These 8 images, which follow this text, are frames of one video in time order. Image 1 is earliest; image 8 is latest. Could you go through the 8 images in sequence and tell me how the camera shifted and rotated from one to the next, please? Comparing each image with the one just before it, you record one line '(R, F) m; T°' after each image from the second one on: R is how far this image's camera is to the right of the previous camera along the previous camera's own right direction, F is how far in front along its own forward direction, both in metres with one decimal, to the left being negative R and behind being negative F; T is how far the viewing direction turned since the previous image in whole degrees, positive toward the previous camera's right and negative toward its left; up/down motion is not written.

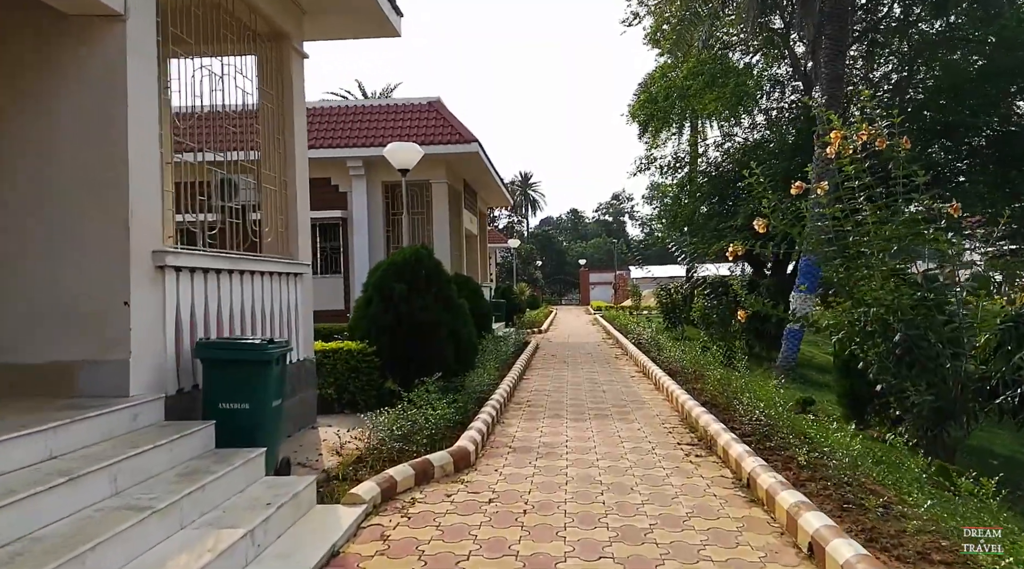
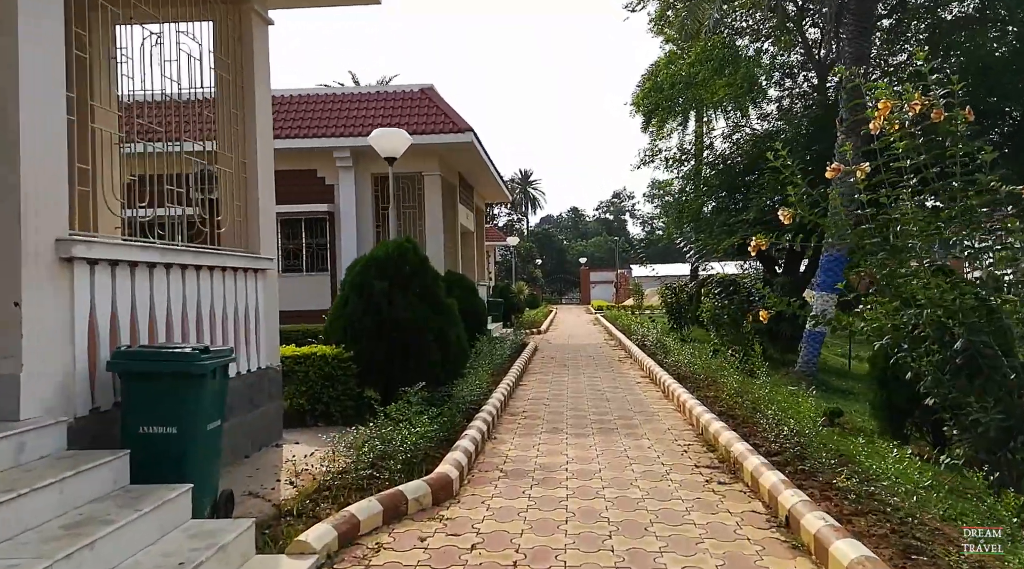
(+0.1, +0.8) m; 0°
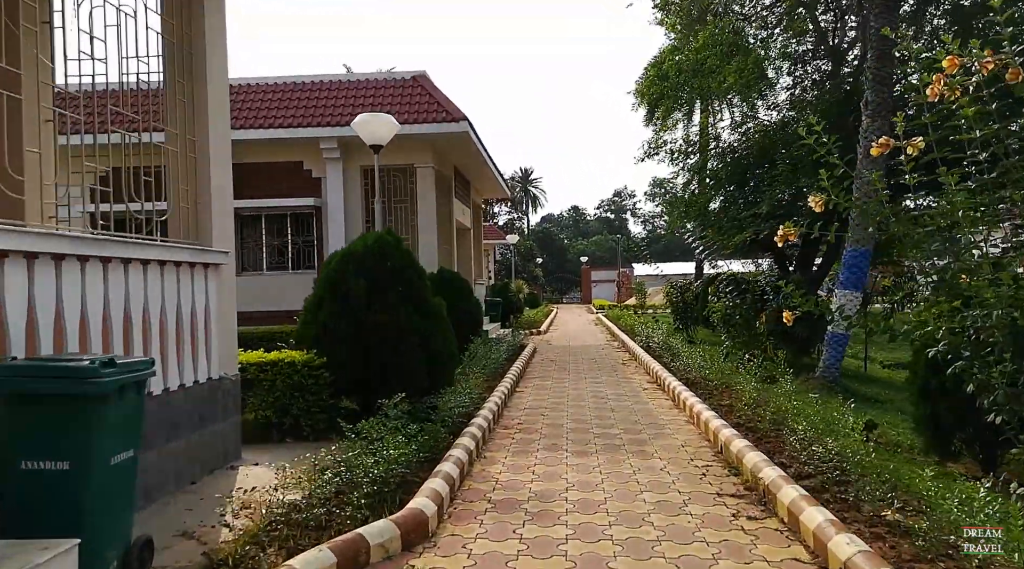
(+0.1, +0.8) m; 0°
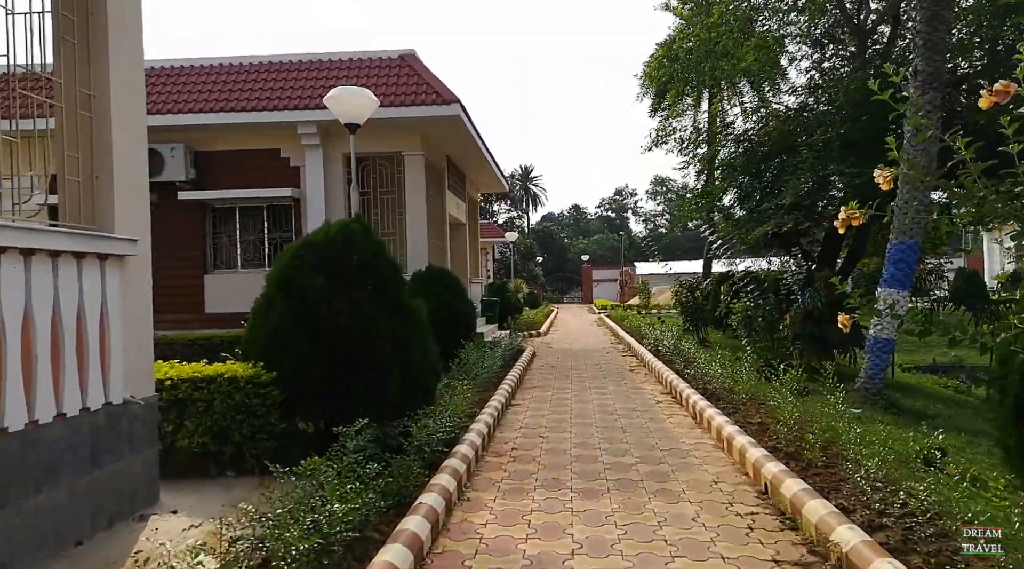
(+0.1, +1.1) m; 0°
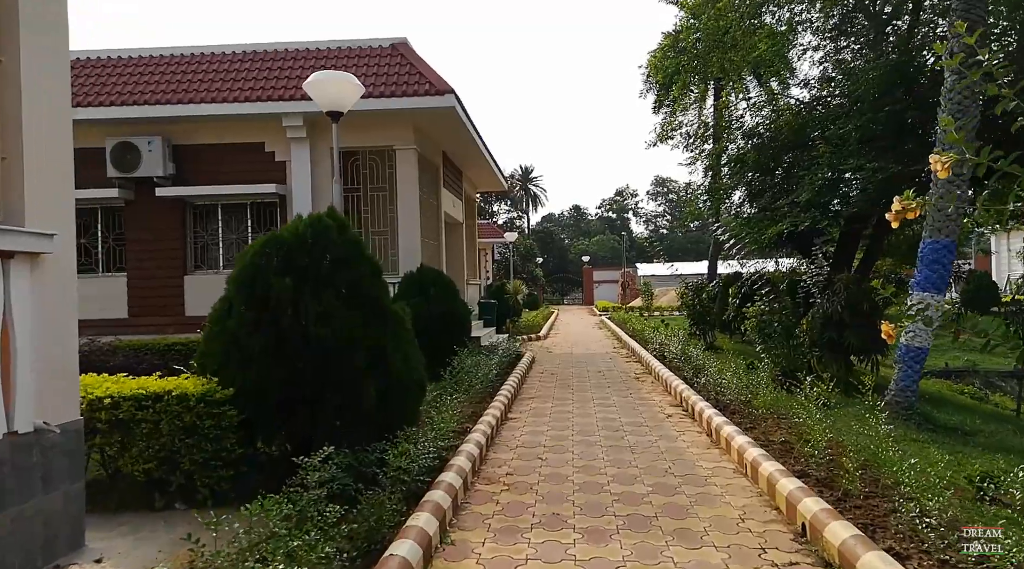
(0.0, +0.7) m; 0°
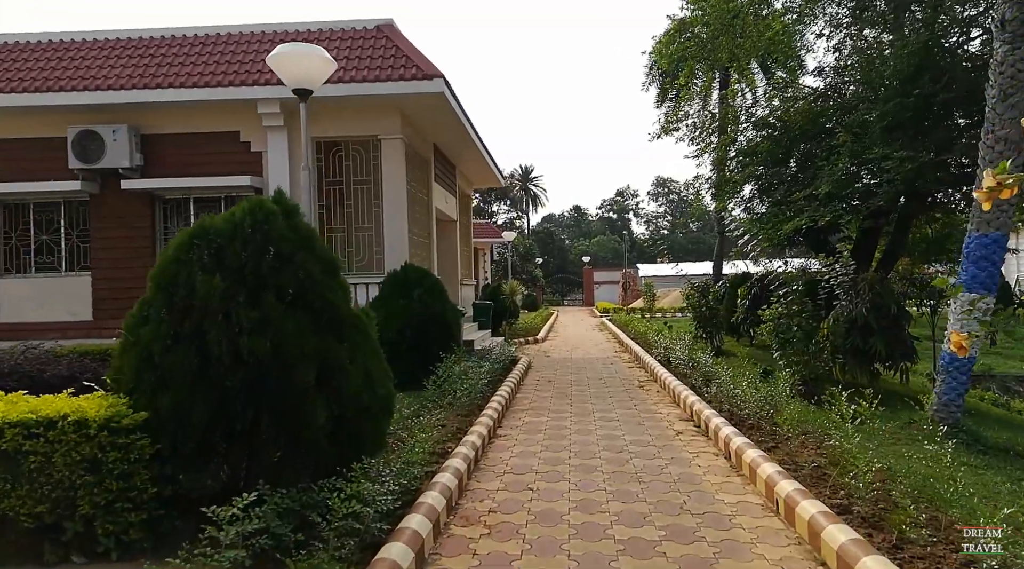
(+0.1, +0.8) m; 0°
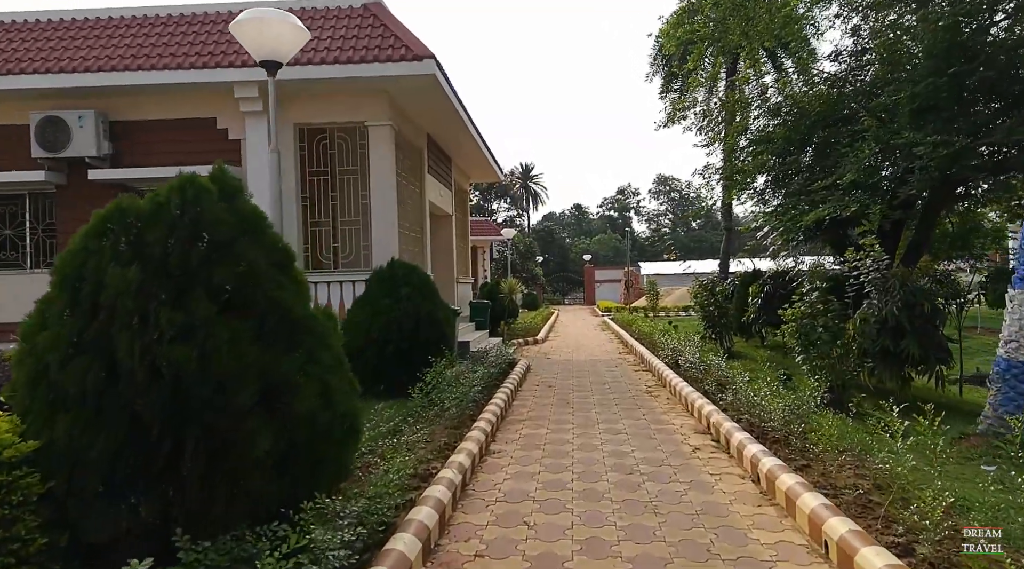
(0.0, +0.7) m; 0°
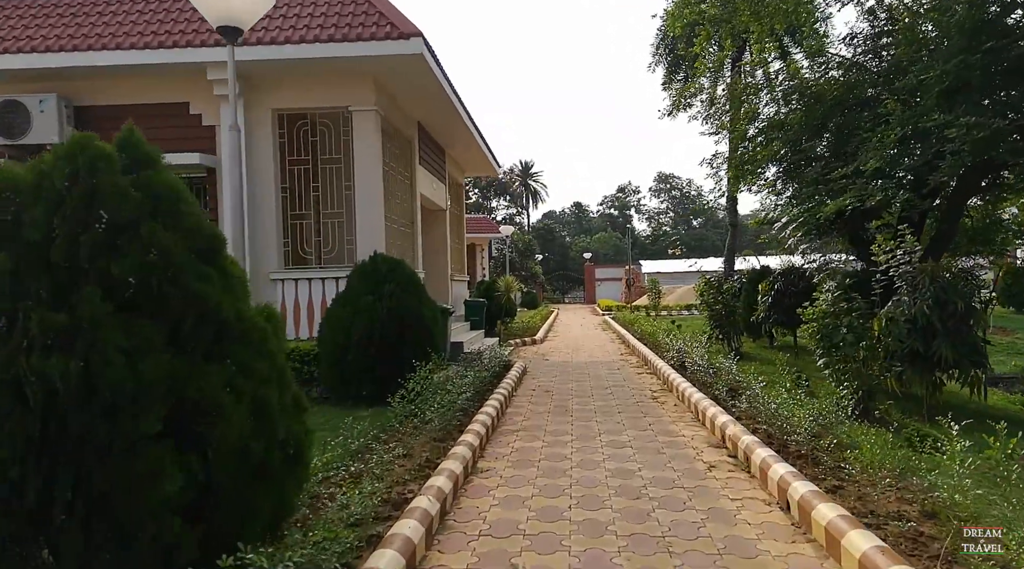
(+0.1, +0.7) m; 0°
